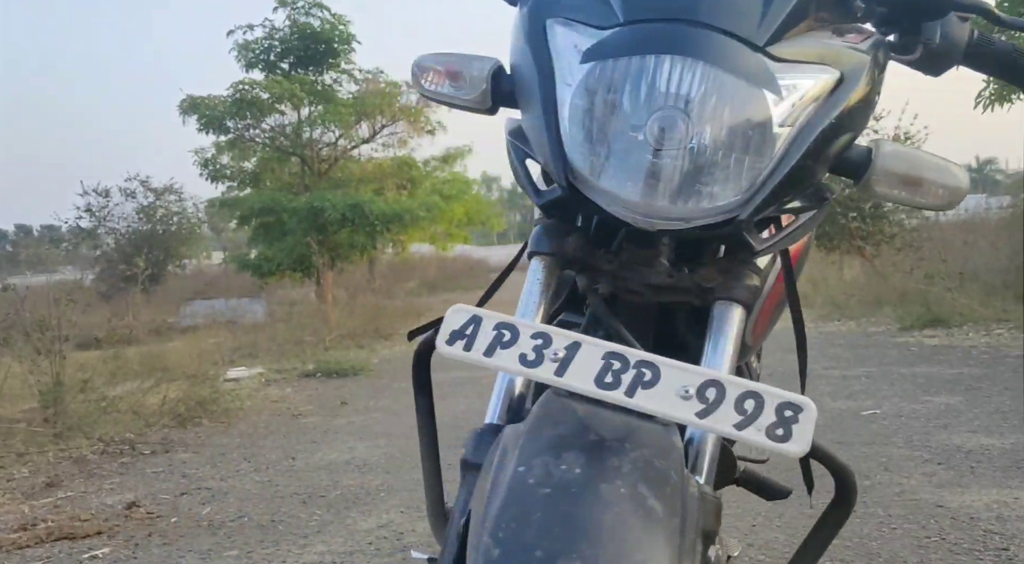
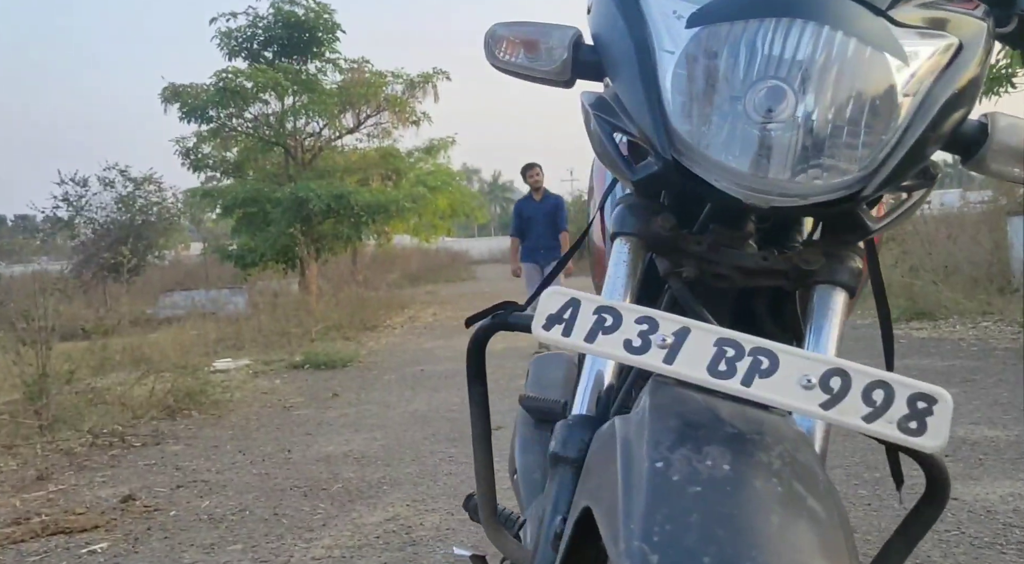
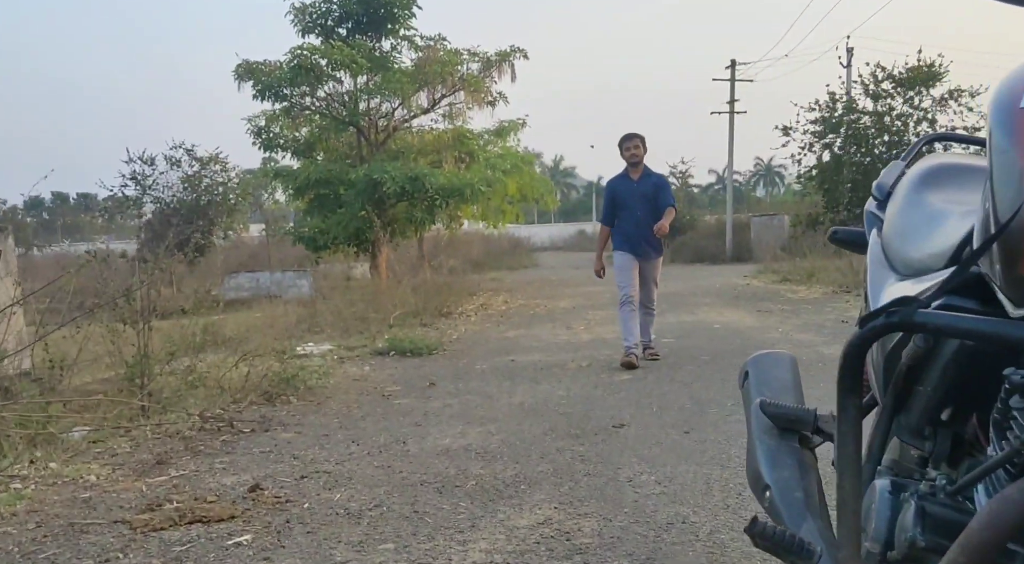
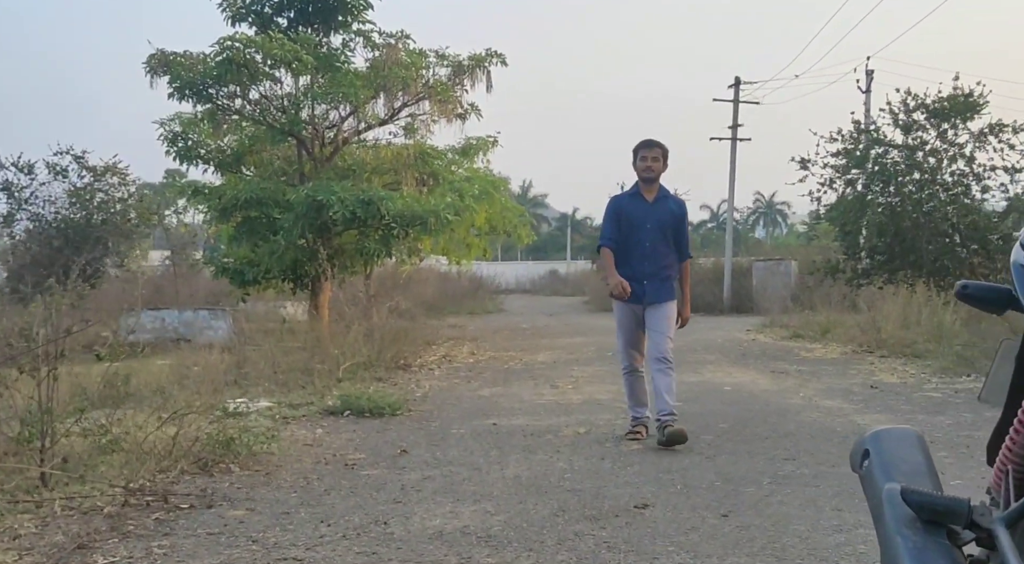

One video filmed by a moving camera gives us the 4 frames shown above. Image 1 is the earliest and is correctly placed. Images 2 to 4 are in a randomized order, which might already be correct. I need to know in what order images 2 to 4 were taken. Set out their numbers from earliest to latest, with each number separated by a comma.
2, 3, 4
